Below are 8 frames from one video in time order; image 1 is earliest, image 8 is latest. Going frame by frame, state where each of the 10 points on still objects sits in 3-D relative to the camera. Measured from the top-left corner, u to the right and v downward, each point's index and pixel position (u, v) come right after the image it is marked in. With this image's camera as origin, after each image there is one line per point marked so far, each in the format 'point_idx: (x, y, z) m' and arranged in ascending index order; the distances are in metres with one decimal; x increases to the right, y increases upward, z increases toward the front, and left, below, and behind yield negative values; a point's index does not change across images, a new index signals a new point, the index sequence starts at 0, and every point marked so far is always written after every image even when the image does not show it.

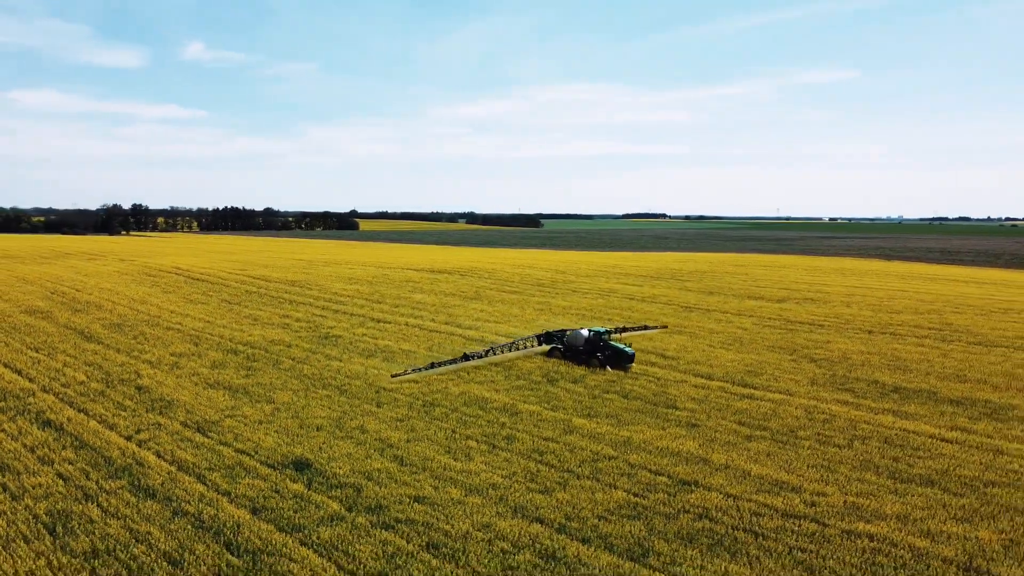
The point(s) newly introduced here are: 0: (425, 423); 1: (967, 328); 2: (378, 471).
0: (-1.1, -1.7, +10.2) m
1: (+9.9, -0.9, +18.0) m
2: (-1.4, -1.9, +8.4) m
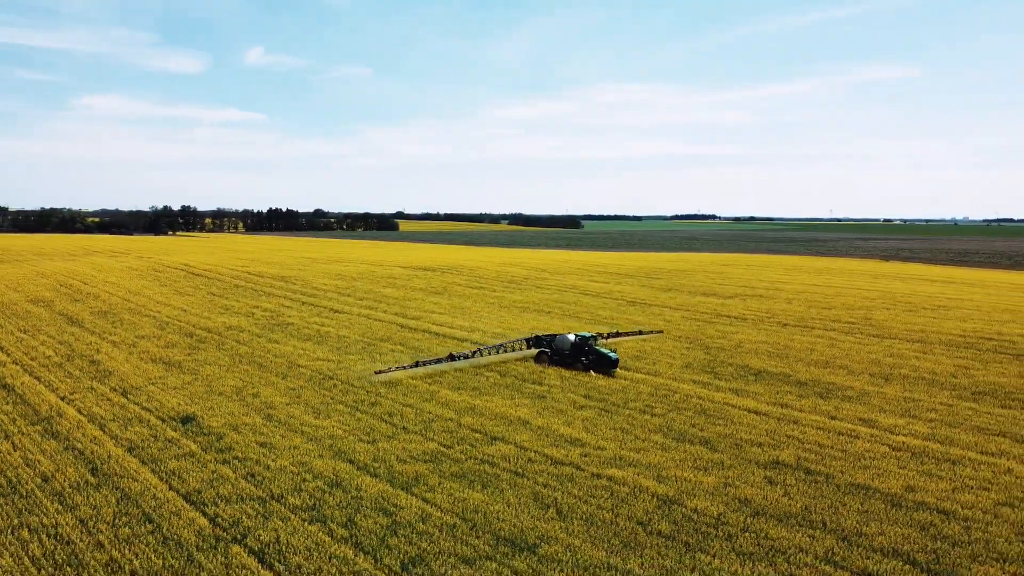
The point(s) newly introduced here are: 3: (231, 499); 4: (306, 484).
0: (-2.9, -1.5, +12.1) m
1: (+8.5, -0.8, +19.1) m
2: (-3.3, -1.7, +10.3) m
3: (-2.7, -2.1, +7.9) m
4: (-2.1, -2.0, +8.4) m
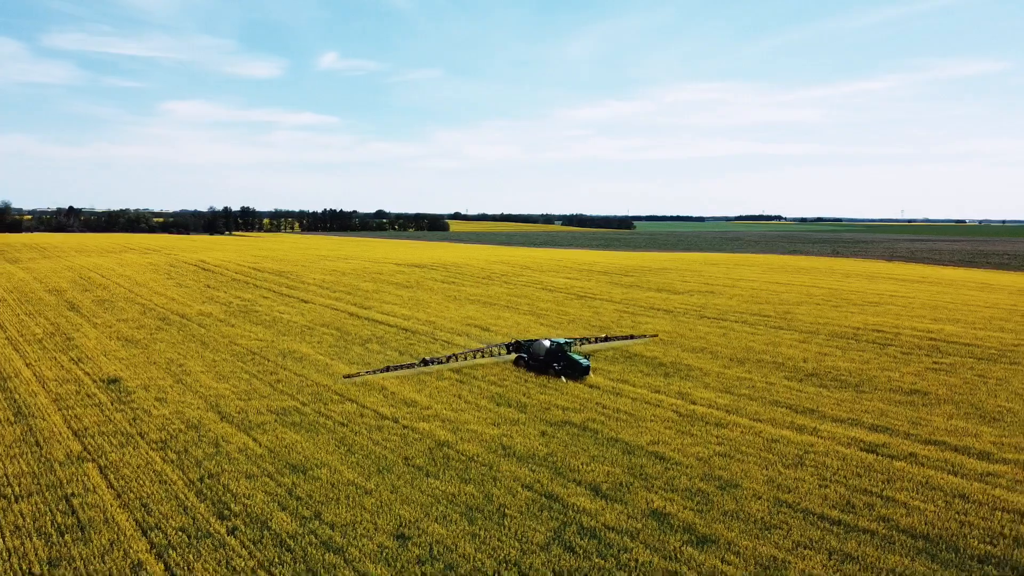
0: (-5.0, -1.3, +14.5) m
1: (+7.0, -0.7, +20.6) m
2: (-5.6, -1.5, +12.8) m
3: (-5.1, -1.9, +10.4) m
4: (-4.5, -1.8, +10.7) m
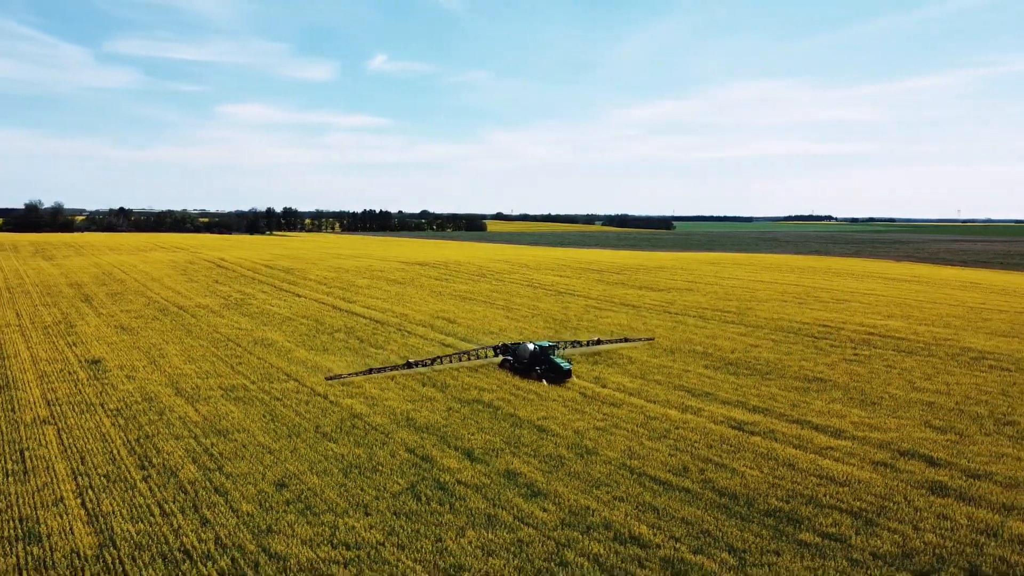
0: (-6.1, -1.2, +16.2) m
1: (+6.3, -0.6, +21.6) m
2: (-6.8, -1.4, +14.5) m
3: (-6.5, -1.7, +12.1) m
4: (-5.8, -1.7, +12.4) m
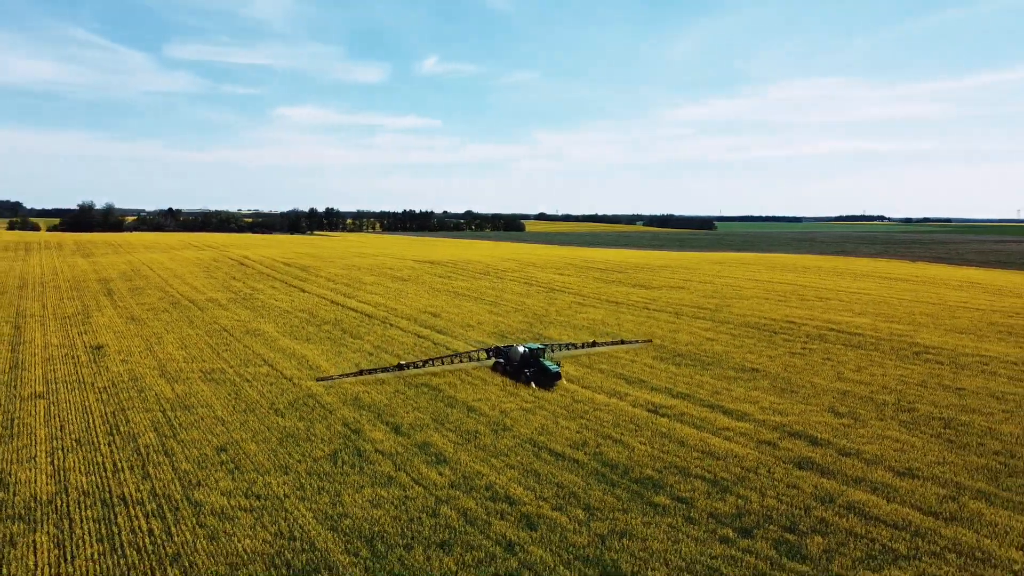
0: (-6.8, -1.1, +17.8) m
1: (+5.8, -0.6, +22.5) m
2: (-7.6, -1.3, +16.2) m
3: (-7.5, -1.6, +13.8) m
4: (-6.8, -1.6, +14.0) m
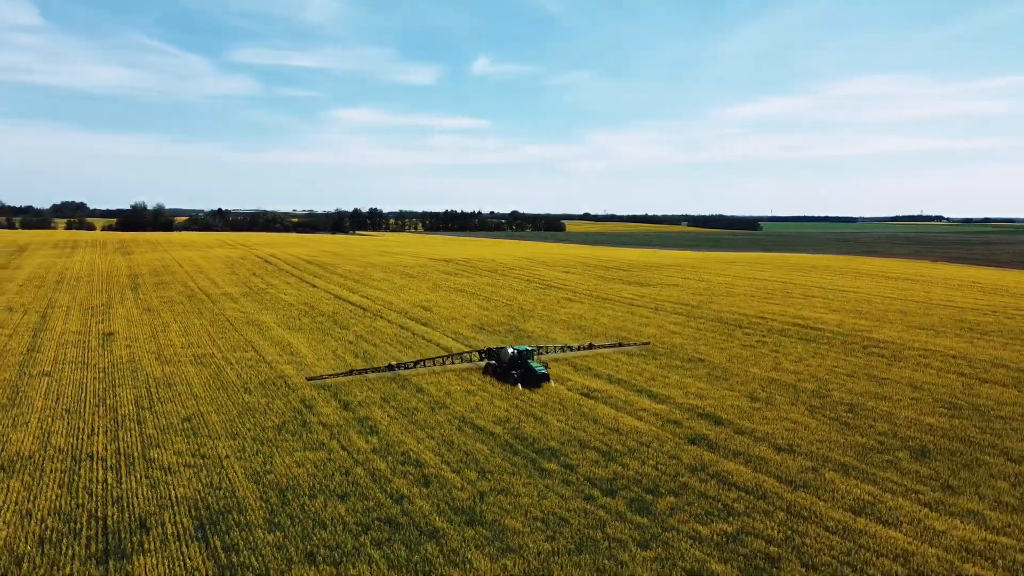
0: (-7.4, -0.9, +19.5) m
1: (+5.5, -0.5, +23.4) m
2: (-8.3, -1.1, +17.9) m
3: (-8.3, -1.4, +15.5) m
4: (-7.6, -1.4, +15.8) m
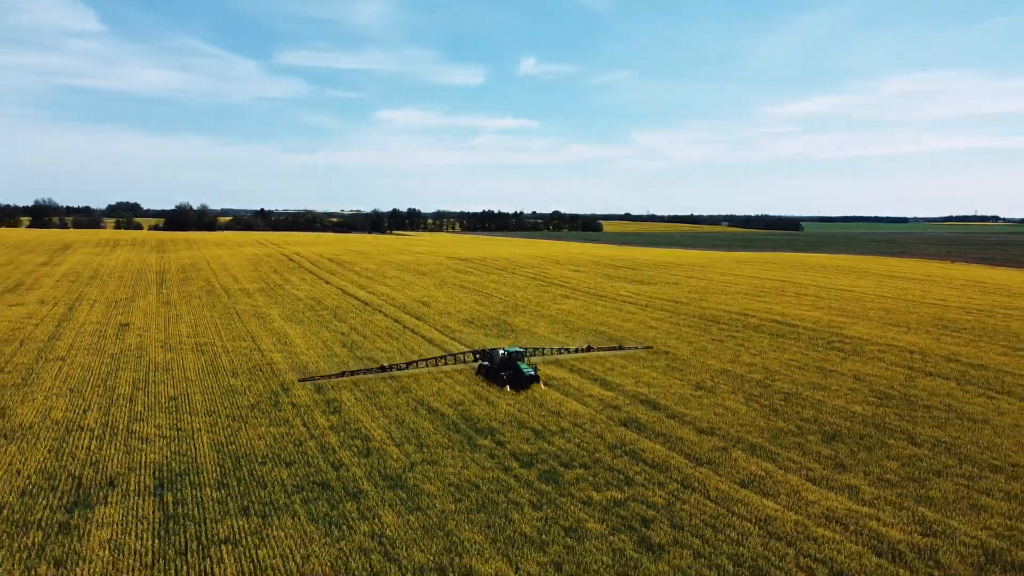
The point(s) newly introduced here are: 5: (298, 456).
0: (-7.7, -0.8, +21.0) m
1: (+5.4, -0.4, +24.1) m
2: (-8.7, -1.0, +19.5) m
3: (-8.9, -1.3, +17.1) m
4: (-8.1, -1.3, +17.3) m
5: (-2.8, -2.2, +10.6) m
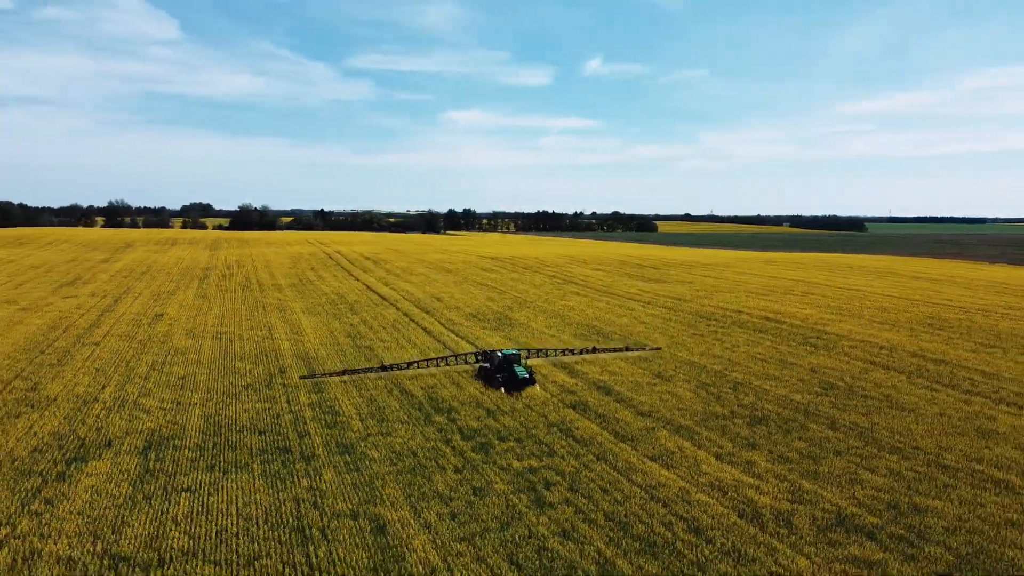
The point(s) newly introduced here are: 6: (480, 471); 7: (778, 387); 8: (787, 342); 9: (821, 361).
0: (-7.6, -0.6, +22.9) m
1: (+5.7, -0.4, +24.9) m
2: (-8.7, -0.8, +21.4) m
3: (-9.1, -1.1, +19.0) m
4: (-8.4, -1.1, +19.2) m
5: (-3.6, -2.0, +12.1) m
6: (-0.4, -2.3, +10.1) m
7: (+4.7, -1.7, +14.3) m
8: (+6.1, -1.2, +18.0) m
9: (+6.1, -1.4, +16.1) m
